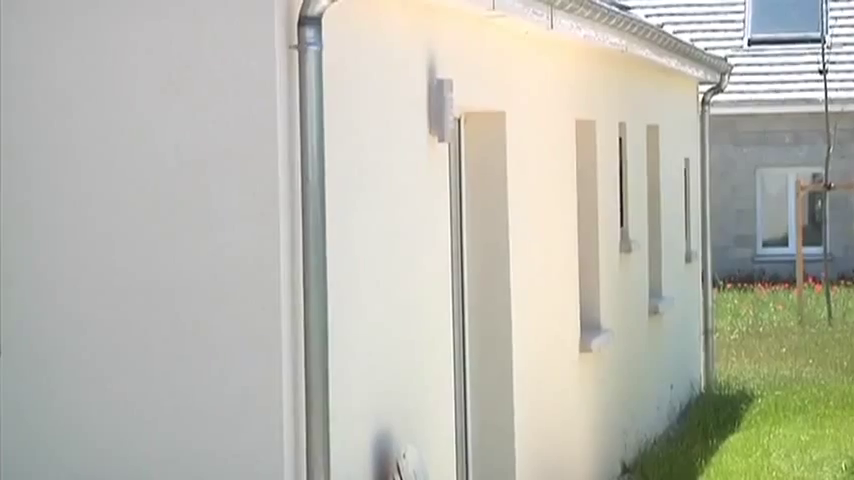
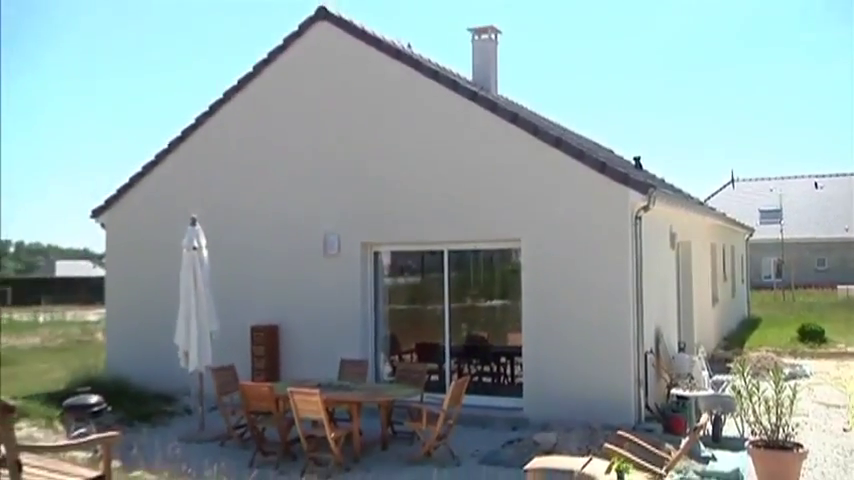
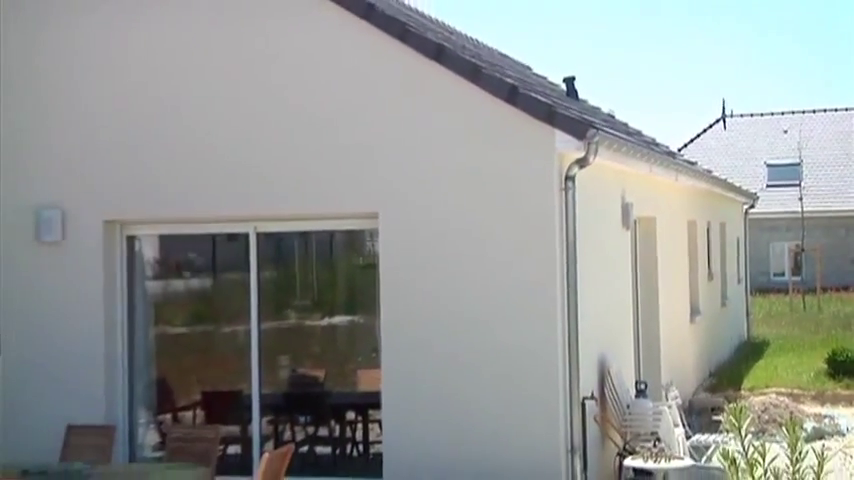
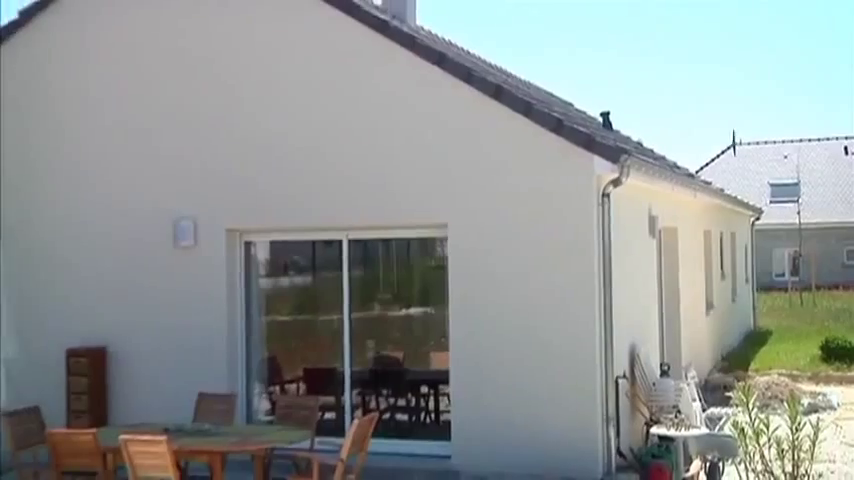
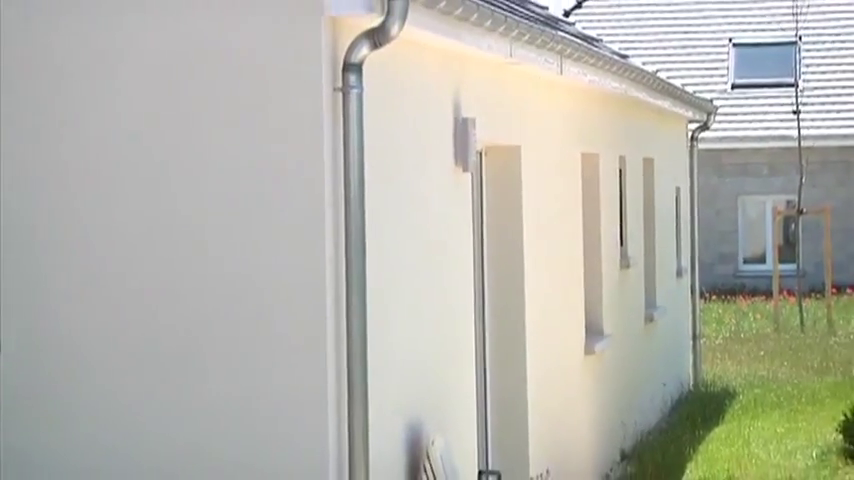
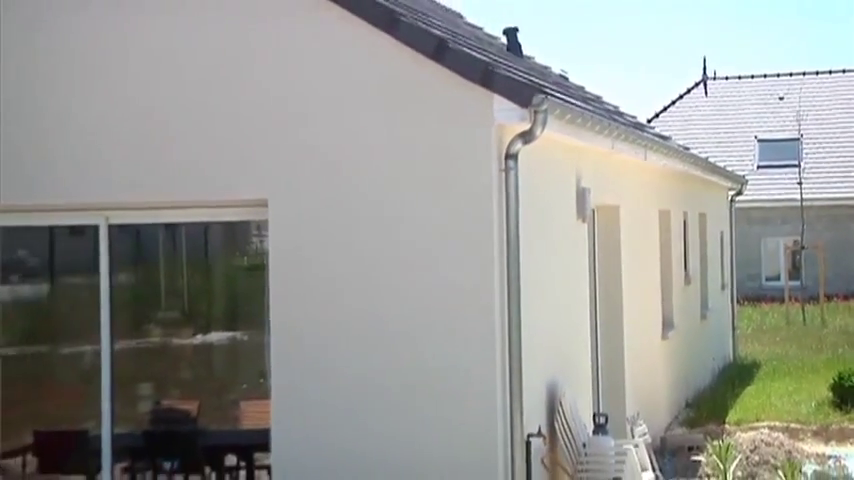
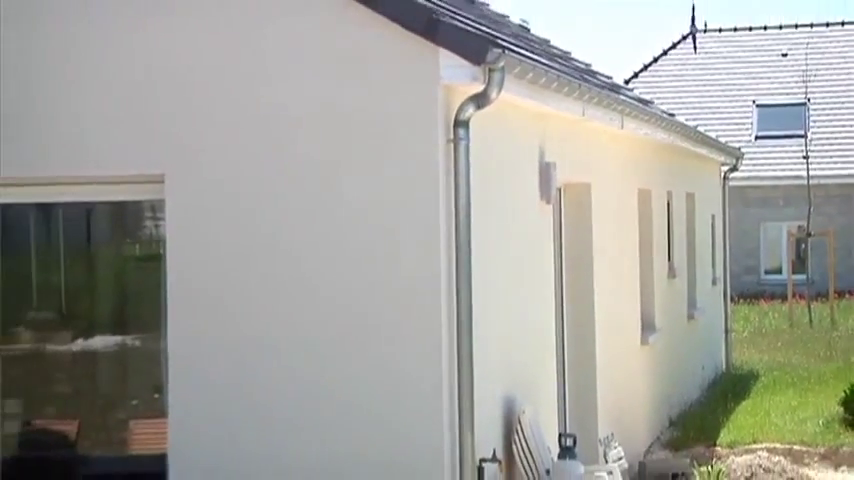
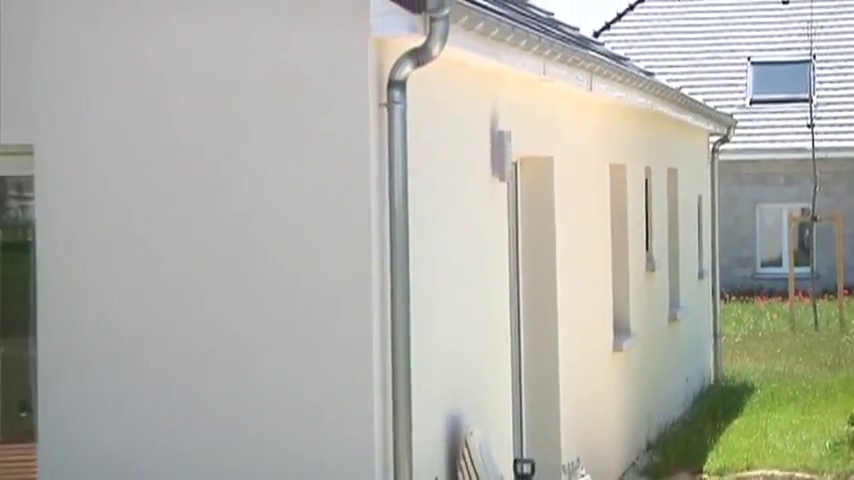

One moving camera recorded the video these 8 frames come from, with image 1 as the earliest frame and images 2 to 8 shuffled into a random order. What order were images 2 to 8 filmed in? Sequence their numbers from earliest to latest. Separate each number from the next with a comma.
5, 8, 7, 6, 3, 4, 2
